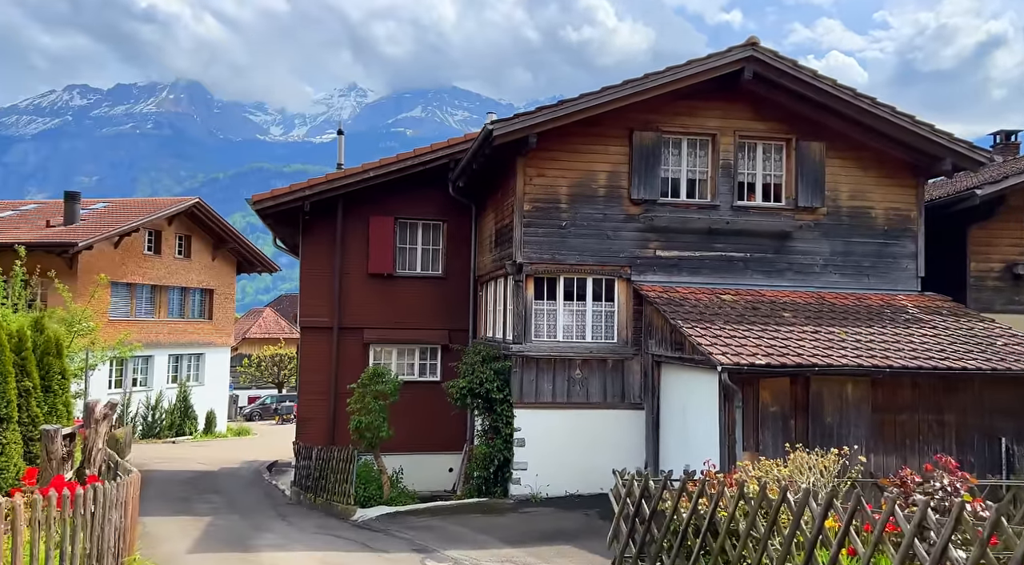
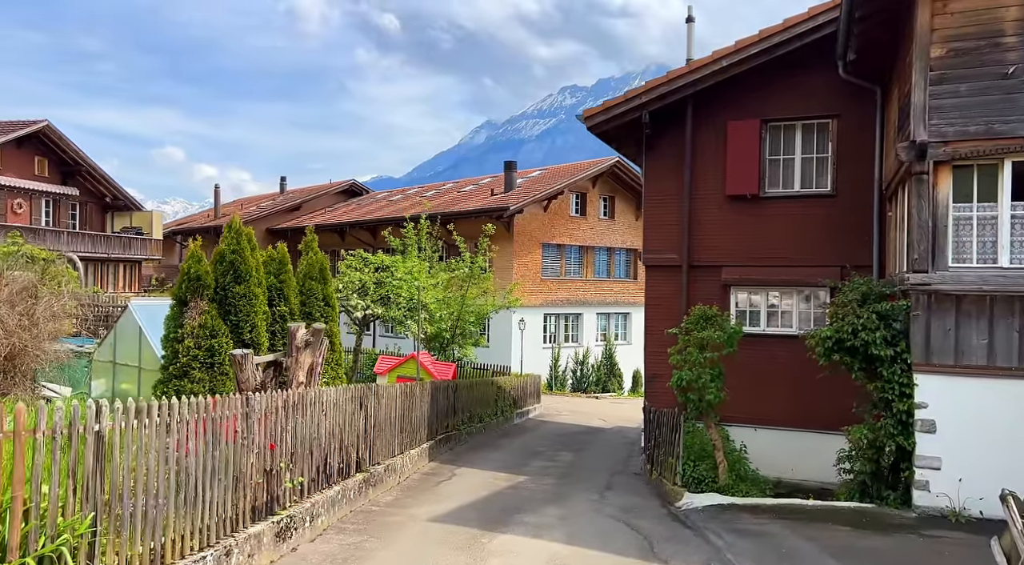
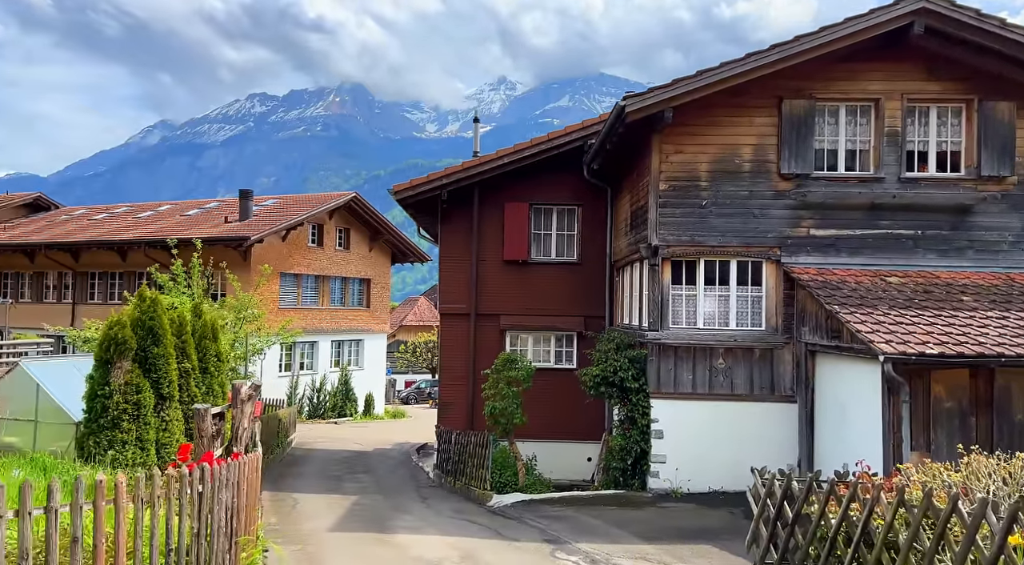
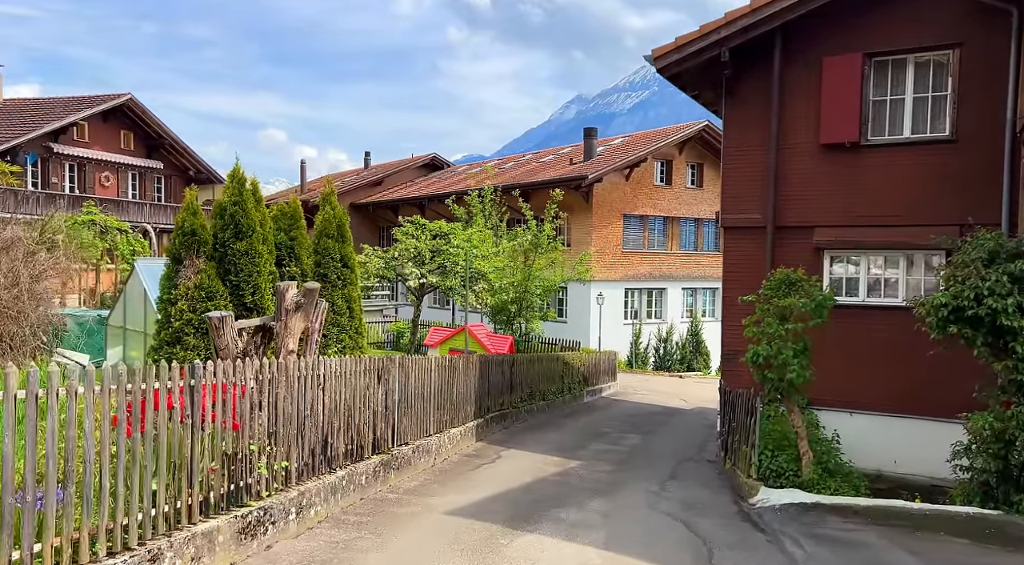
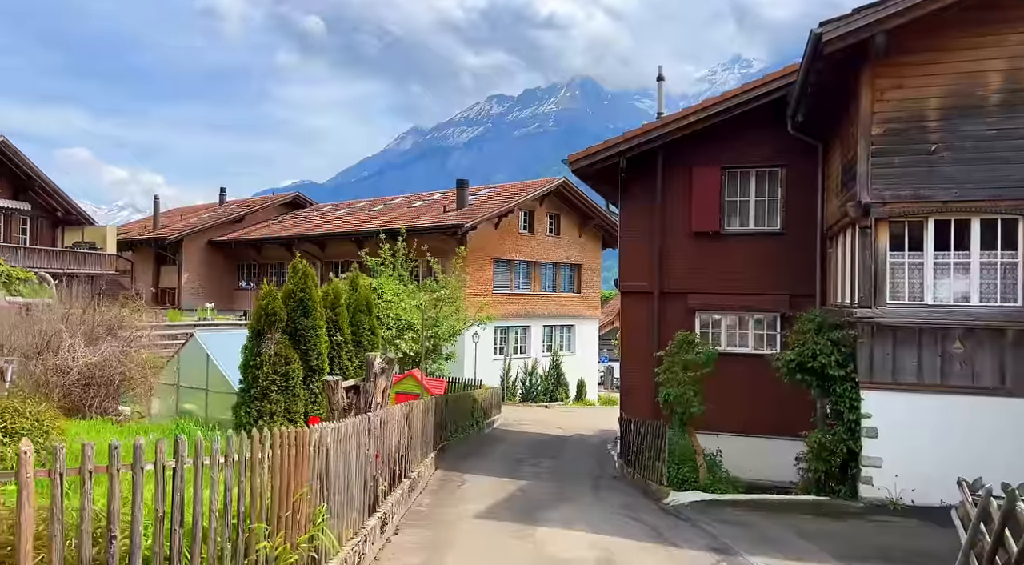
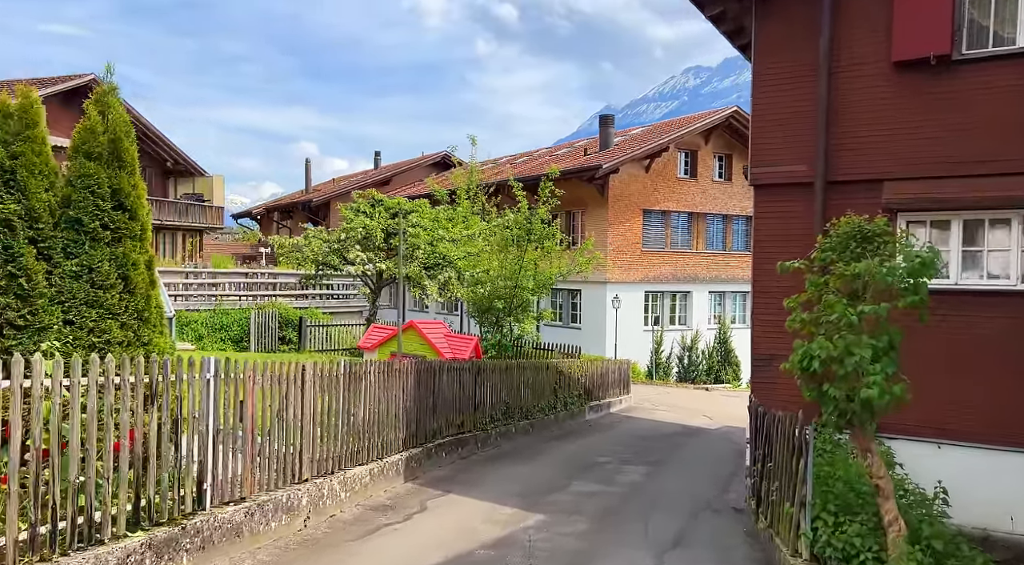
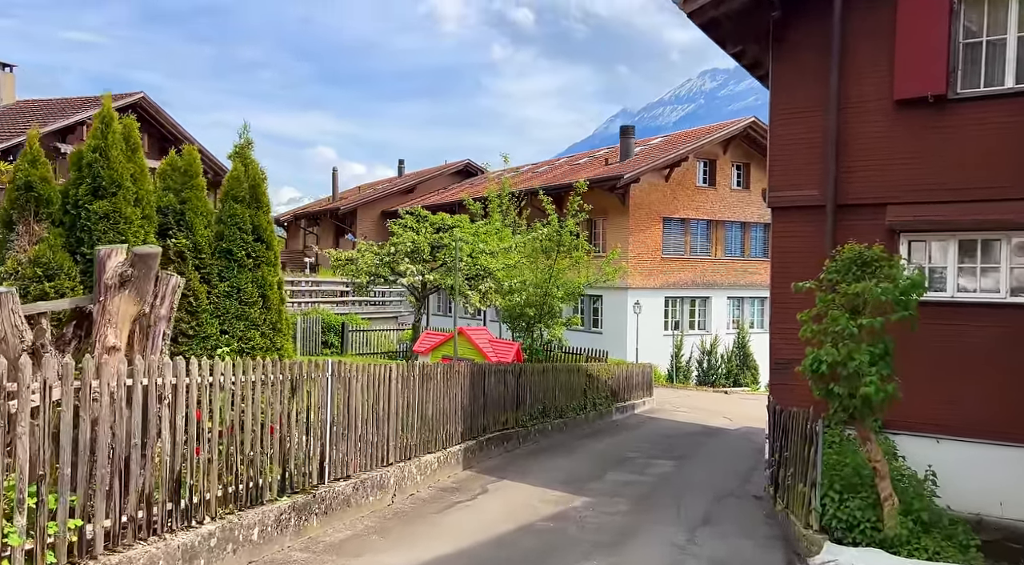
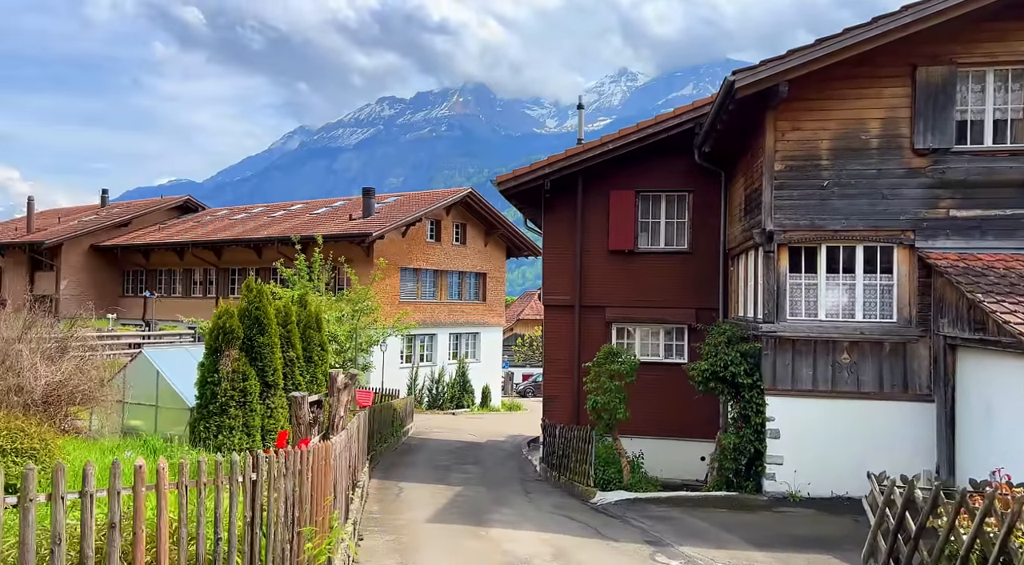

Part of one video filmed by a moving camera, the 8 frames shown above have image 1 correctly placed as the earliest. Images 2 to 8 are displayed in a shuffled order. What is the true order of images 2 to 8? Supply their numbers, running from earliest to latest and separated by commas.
3, 8, 5, 2, 4, 7, 6
